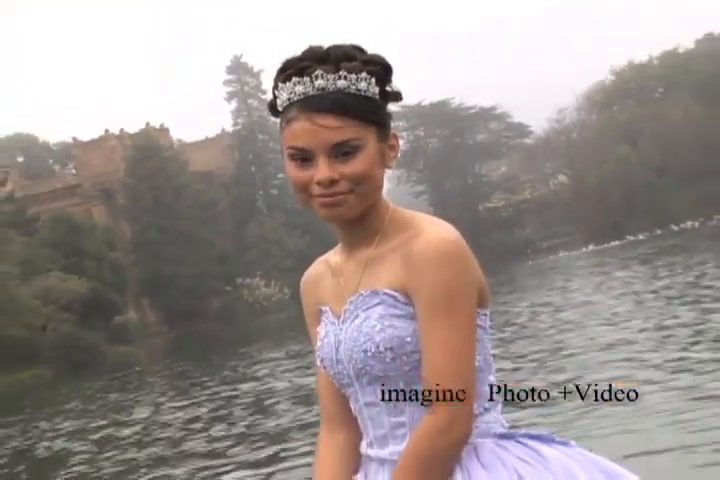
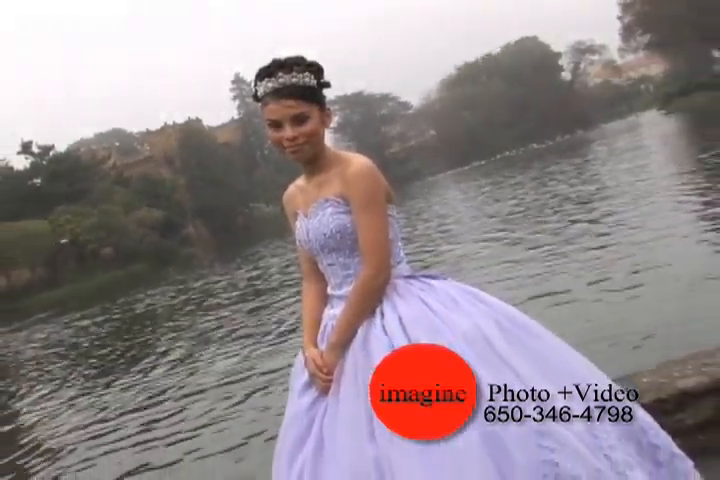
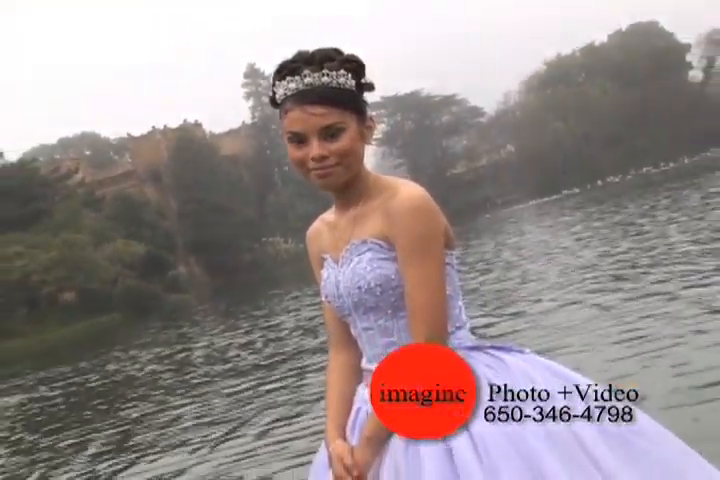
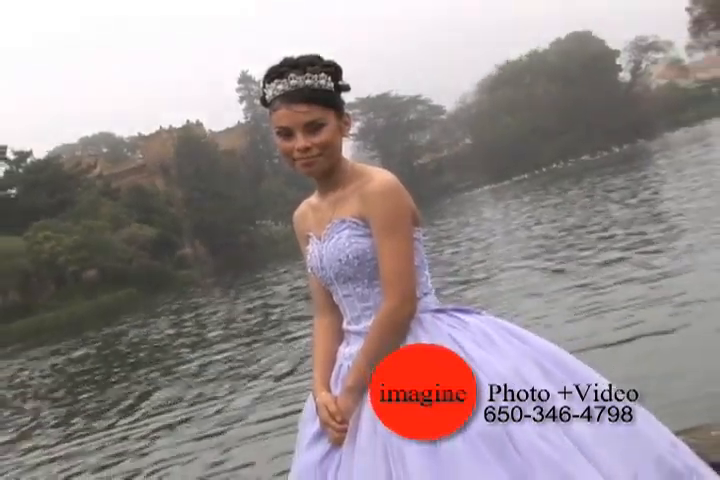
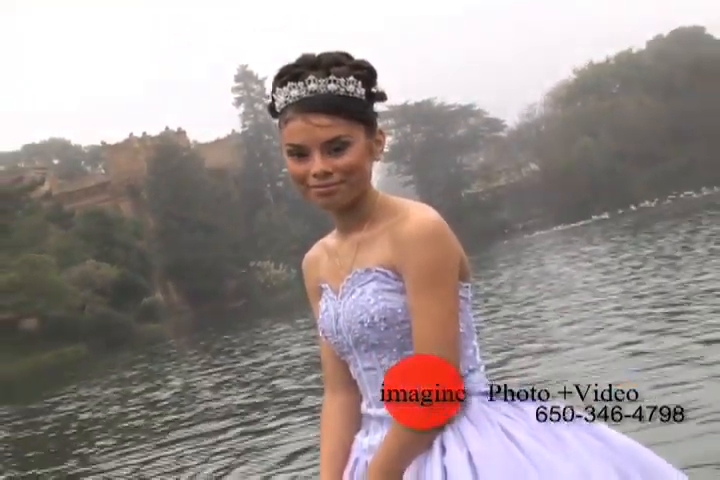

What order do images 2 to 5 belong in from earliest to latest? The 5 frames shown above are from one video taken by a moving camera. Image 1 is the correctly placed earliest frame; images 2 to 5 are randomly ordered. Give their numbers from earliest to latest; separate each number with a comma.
5, 3, 4, 2
